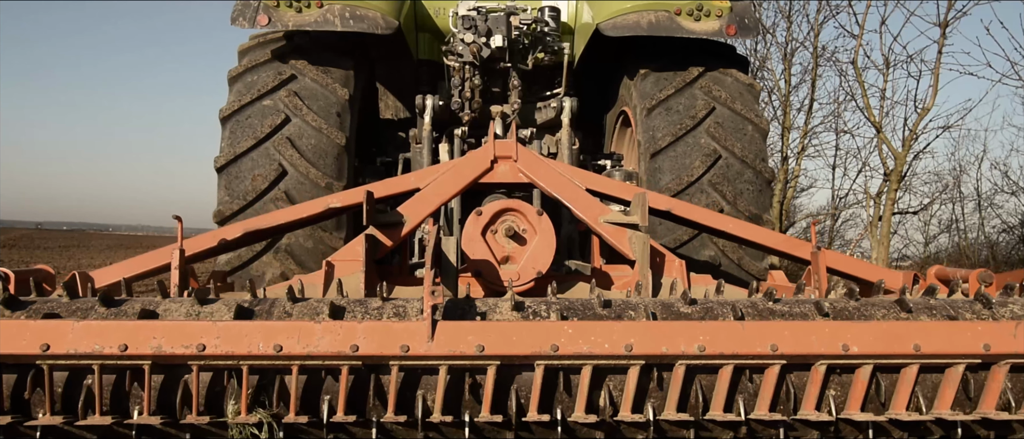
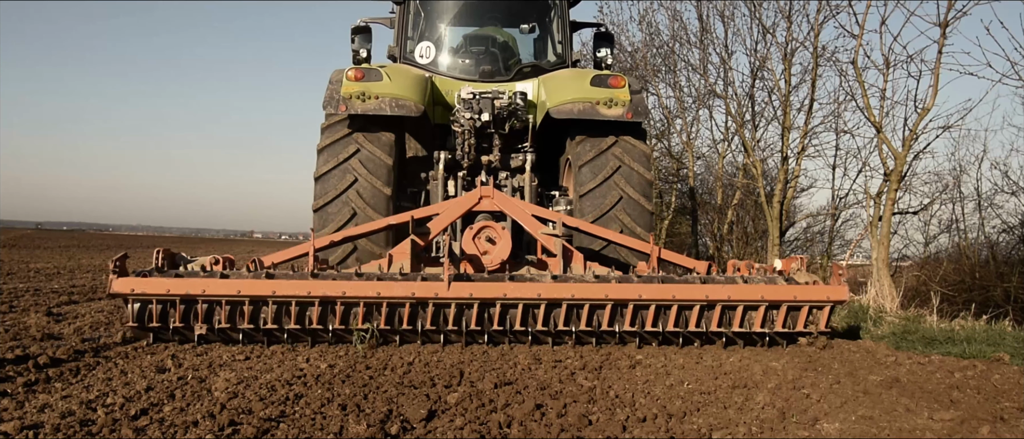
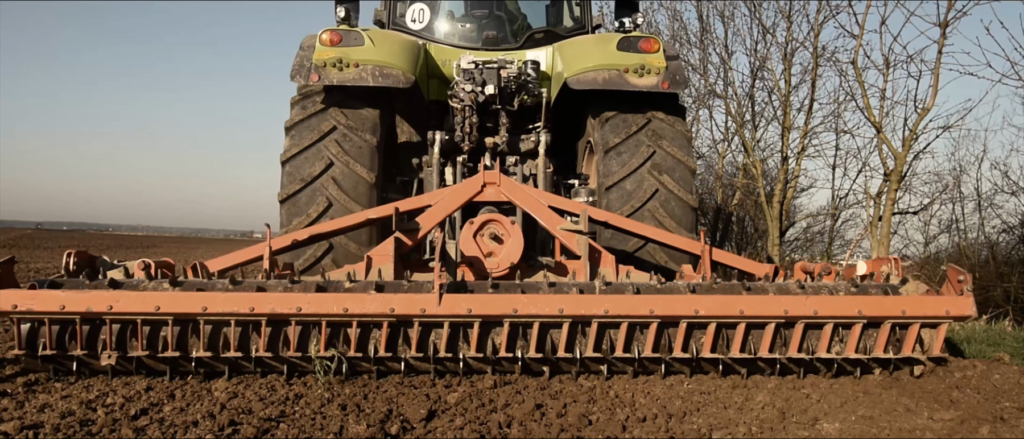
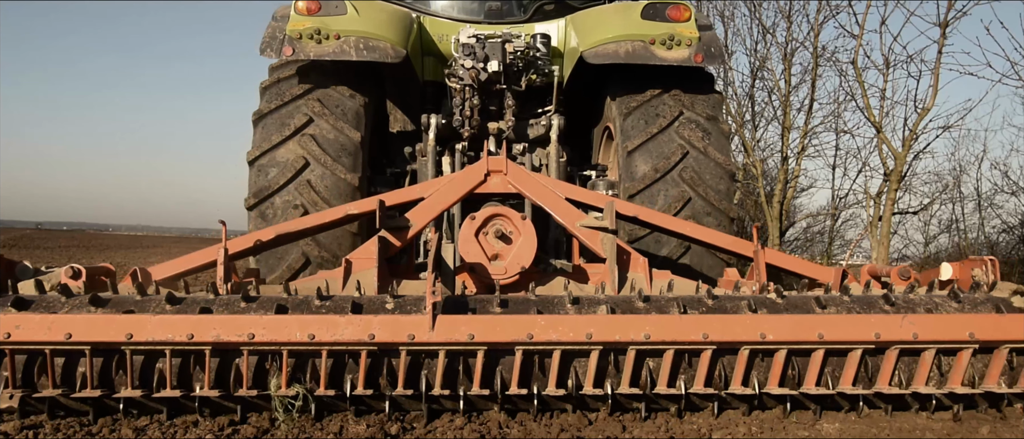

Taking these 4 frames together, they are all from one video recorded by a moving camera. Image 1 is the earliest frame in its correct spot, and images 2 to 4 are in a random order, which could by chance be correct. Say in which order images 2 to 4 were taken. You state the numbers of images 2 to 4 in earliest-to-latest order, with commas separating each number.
4, 3, 2
